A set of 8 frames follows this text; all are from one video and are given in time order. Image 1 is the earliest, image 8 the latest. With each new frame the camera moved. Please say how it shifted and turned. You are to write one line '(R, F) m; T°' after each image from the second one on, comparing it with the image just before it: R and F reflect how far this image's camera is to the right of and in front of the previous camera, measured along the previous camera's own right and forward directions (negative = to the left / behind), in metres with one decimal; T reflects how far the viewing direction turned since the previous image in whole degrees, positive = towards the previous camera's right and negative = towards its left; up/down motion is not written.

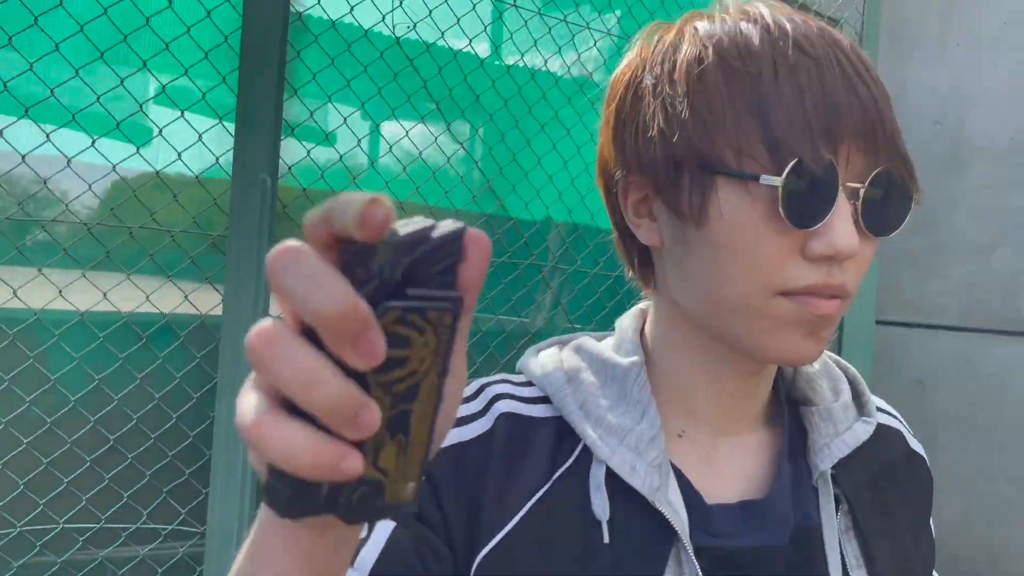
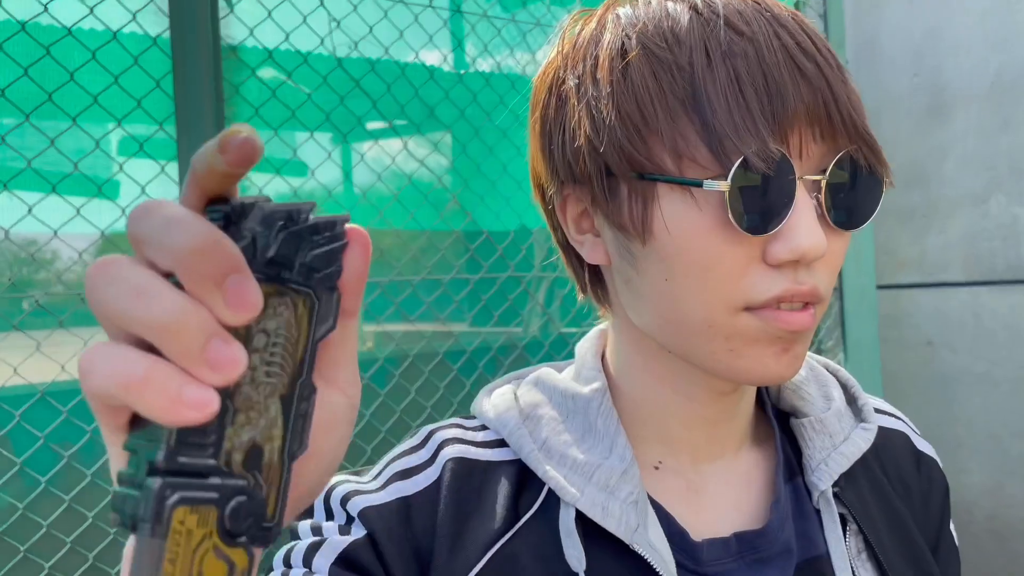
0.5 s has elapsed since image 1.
(+0.1, +0.1) m; -3°
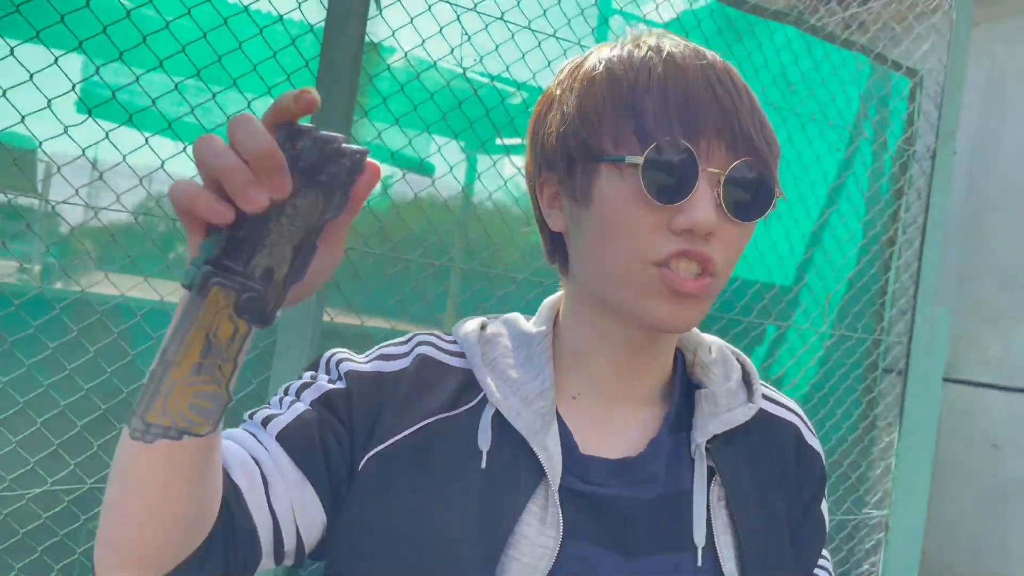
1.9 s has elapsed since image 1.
(+0.1, -0.2) m; -8°
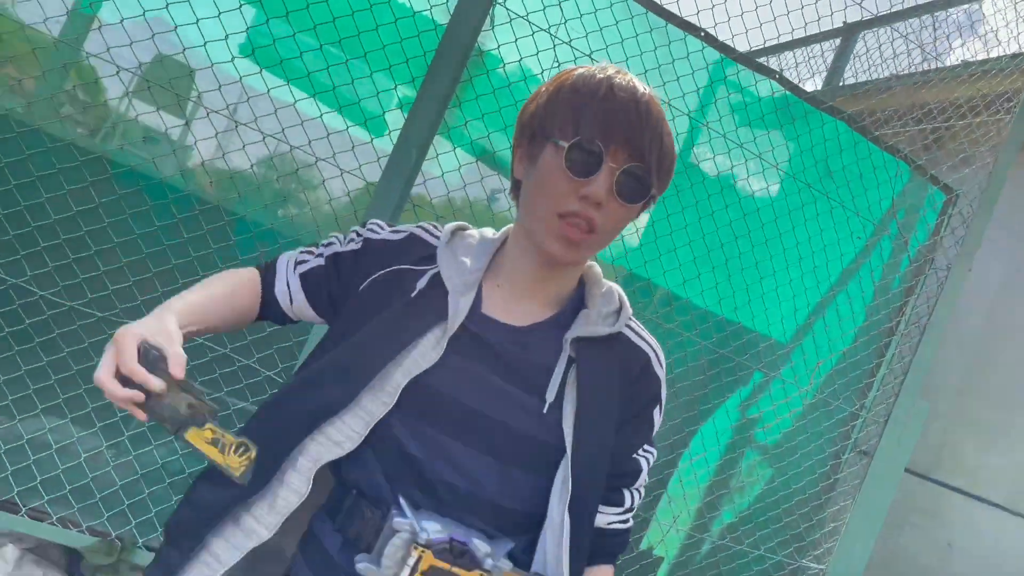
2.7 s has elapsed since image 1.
(+0.2, -0.3) m; -6°
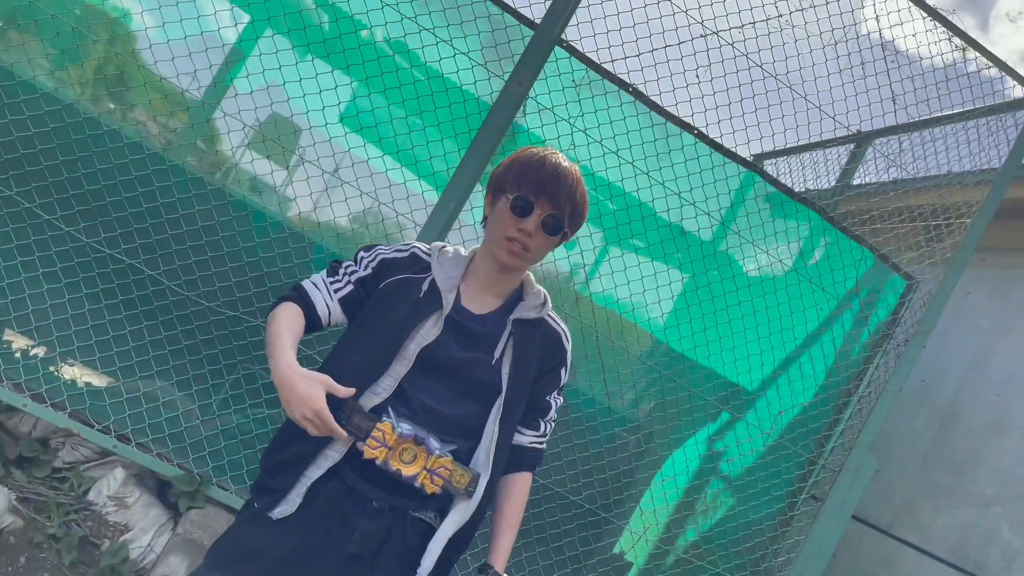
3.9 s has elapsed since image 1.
(+0.2, -0.5) m; -6°
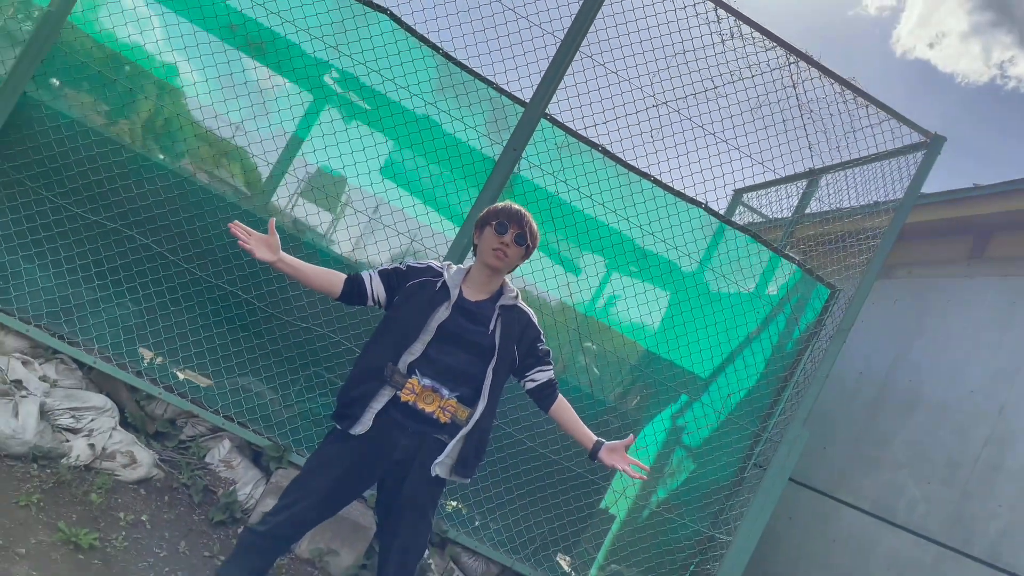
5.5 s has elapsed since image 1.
(+0.2, -0.8) m; -3°
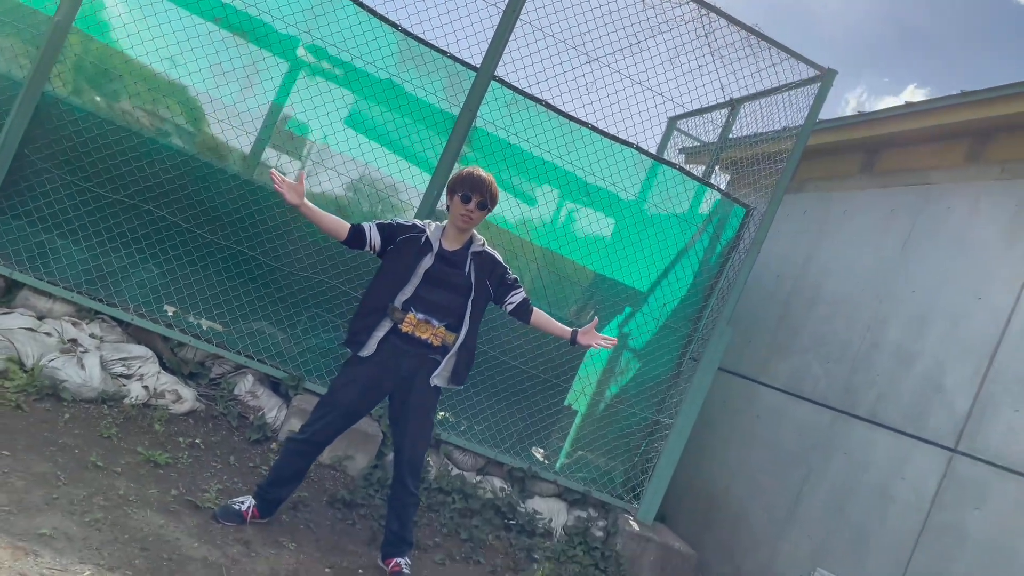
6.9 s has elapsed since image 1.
(0.0, -0.6) m; +2°
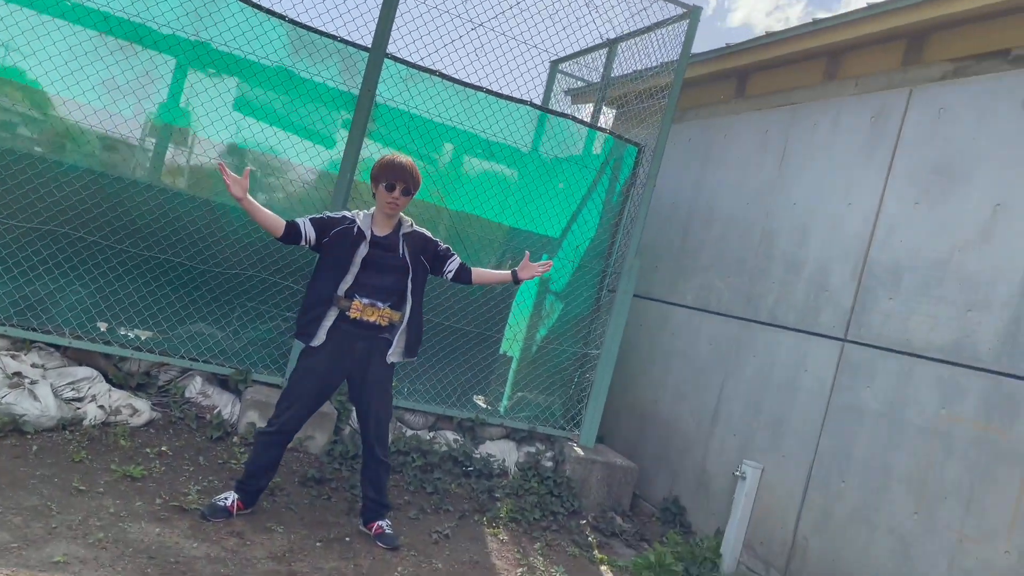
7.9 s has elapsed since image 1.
(-0.1, -0.2) m; +7°
